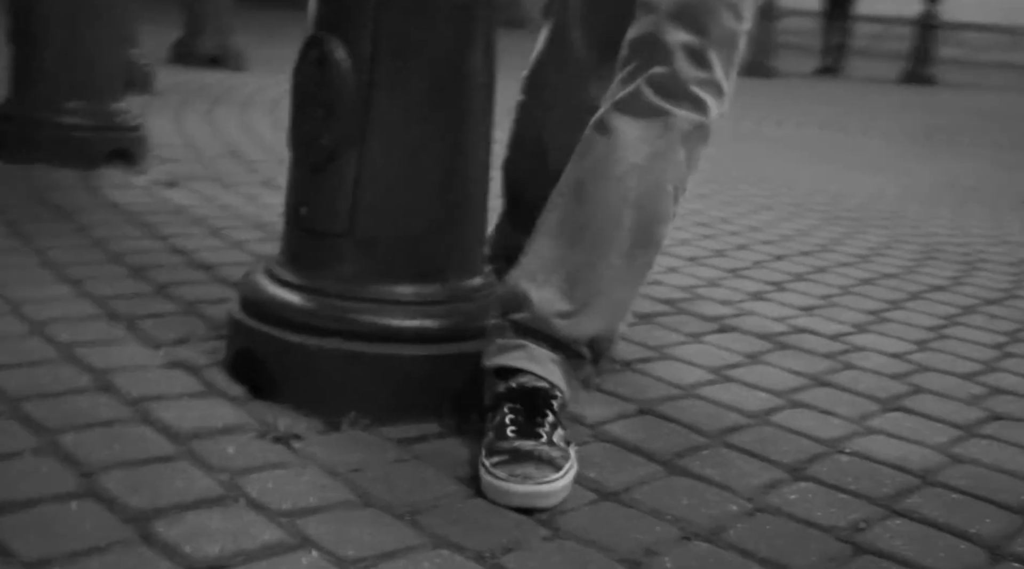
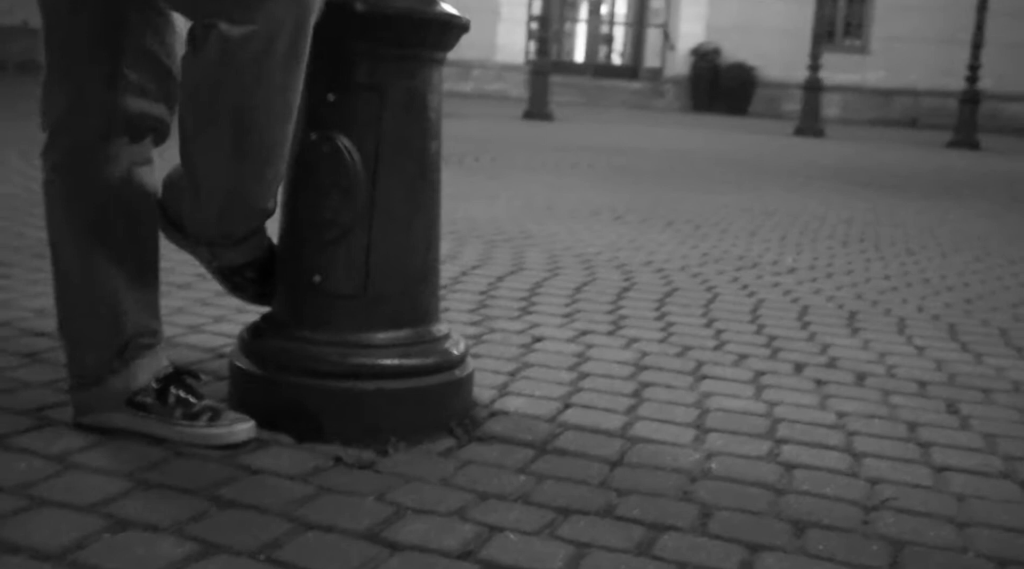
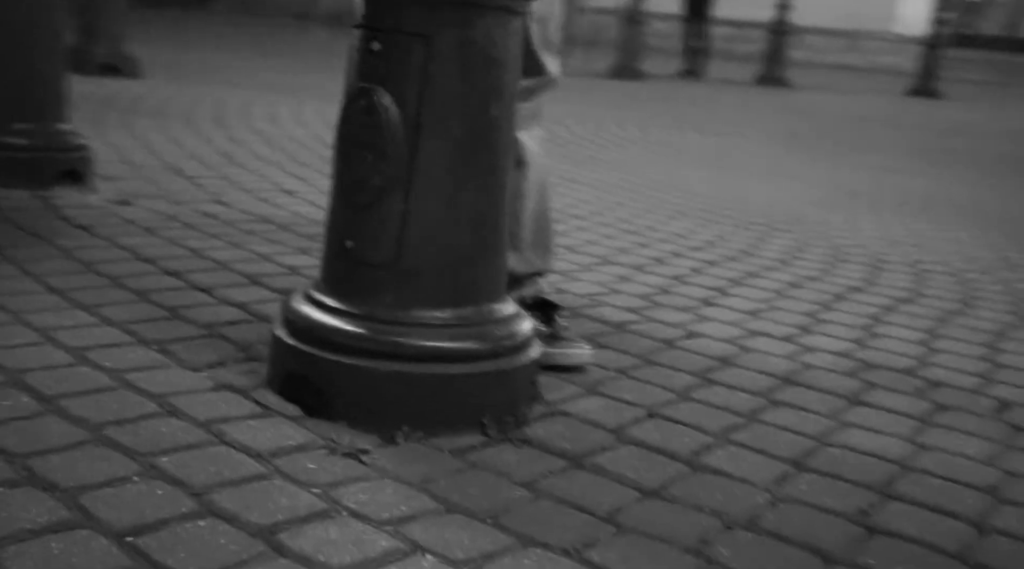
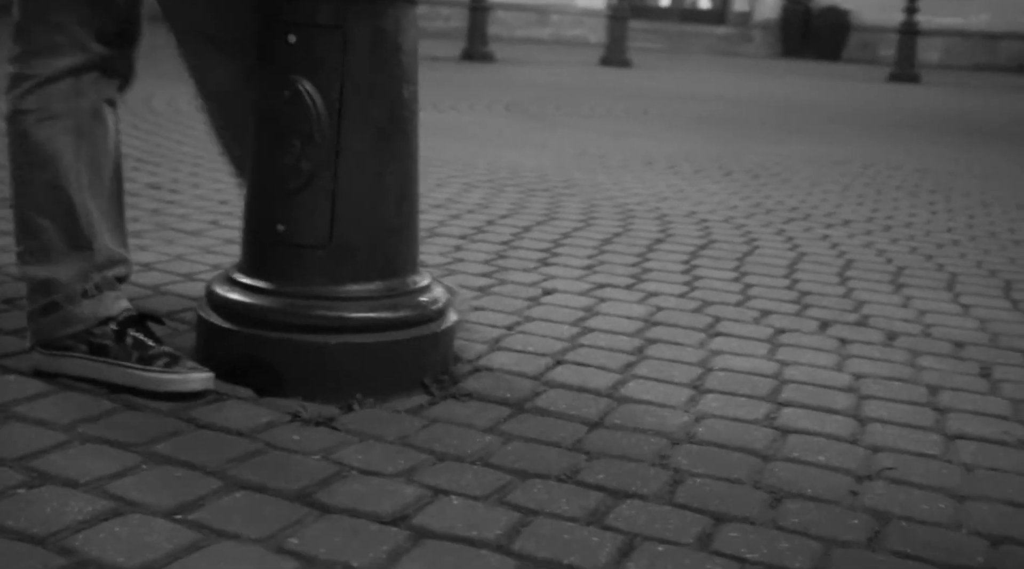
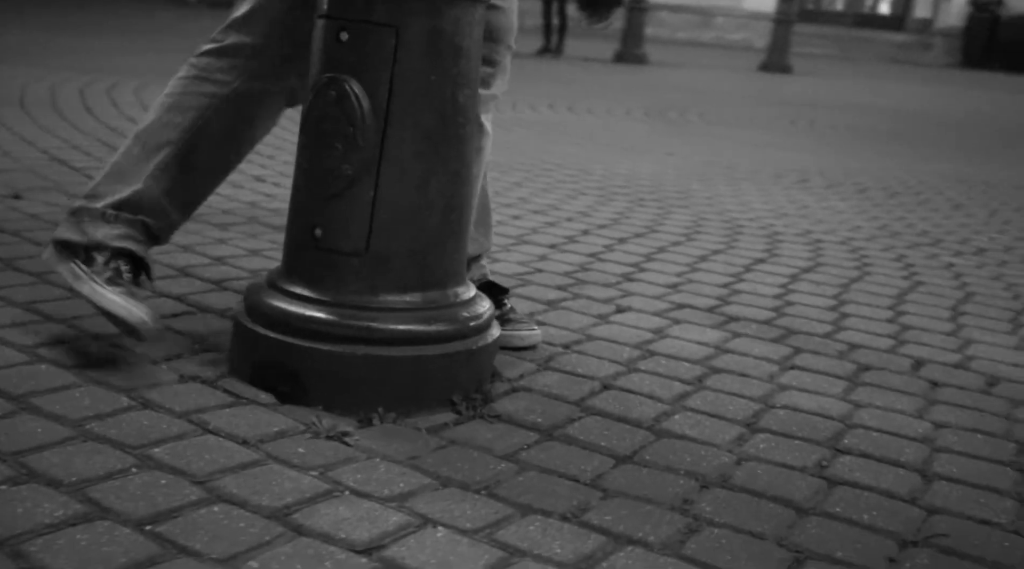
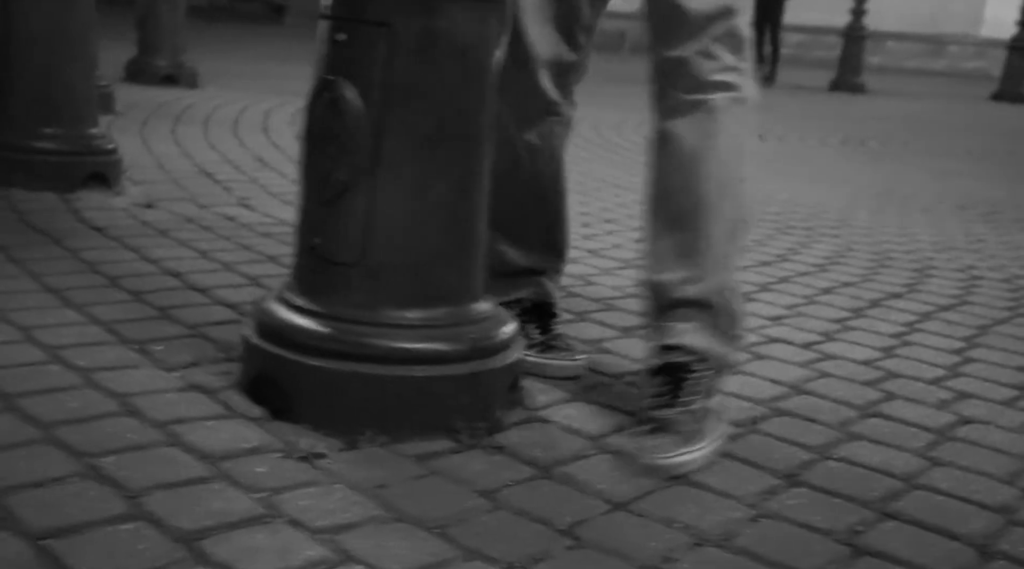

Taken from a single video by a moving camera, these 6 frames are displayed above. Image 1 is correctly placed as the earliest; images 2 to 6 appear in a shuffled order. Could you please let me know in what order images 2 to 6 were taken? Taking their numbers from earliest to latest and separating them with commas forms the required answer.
6, 3, 5, 4, 2
